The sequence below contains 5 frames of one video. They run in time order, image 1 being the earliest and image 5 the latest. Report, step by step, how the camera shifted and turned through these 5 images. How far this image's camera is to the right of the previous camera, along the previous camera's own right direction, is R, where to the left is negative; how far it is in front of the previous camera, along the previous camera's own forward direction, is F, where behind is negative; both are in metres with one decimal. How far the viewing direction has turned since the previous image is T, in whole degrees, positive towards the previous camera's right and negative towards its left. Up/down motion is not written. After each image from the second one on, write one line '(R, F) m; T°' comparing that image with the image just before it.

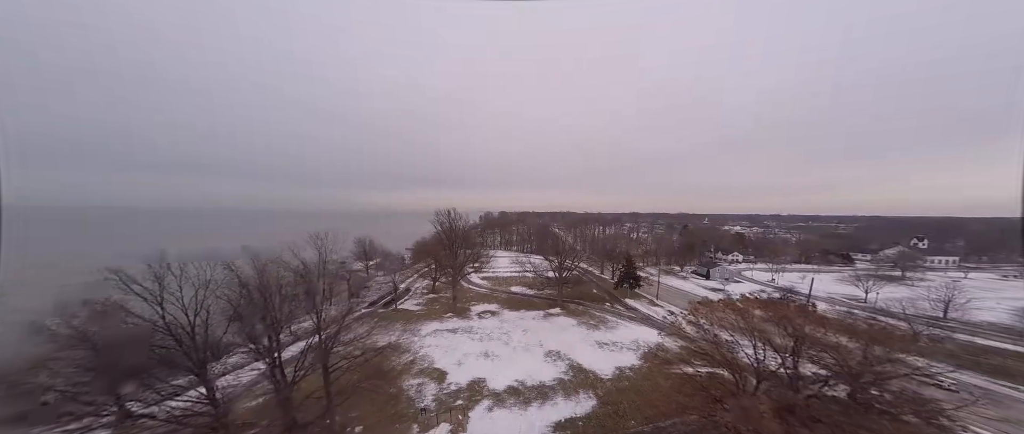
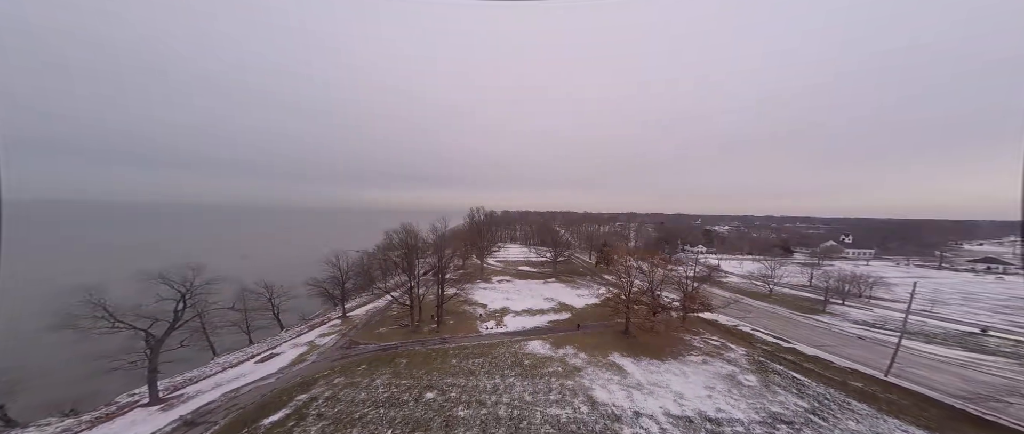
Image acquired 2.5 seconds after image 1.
(-1.2, -10.2) m; 0°
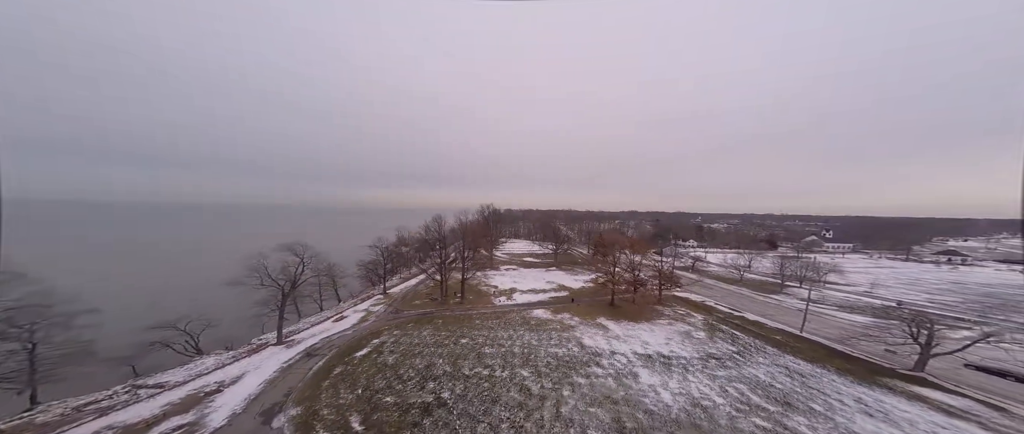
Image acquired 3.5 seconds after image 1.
(-0.6, -4.5) m; 0°
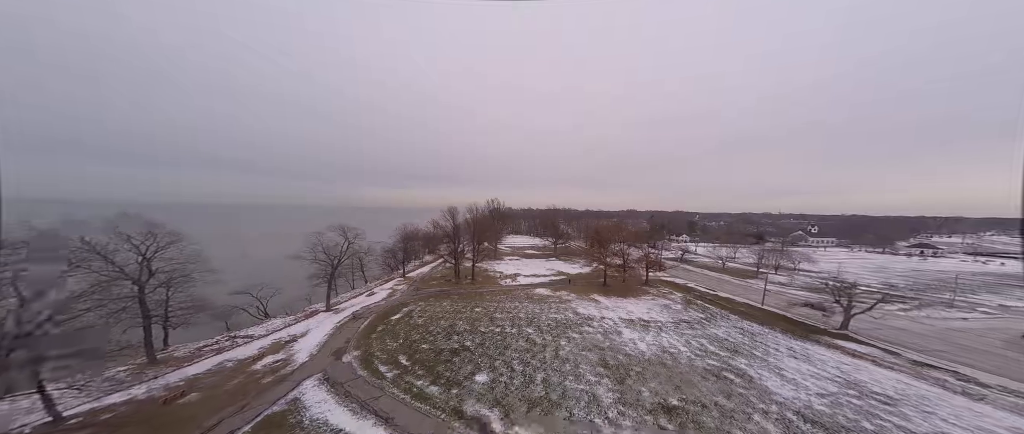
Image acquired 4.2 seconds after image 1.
(-0.5, -3.3) m; 0°
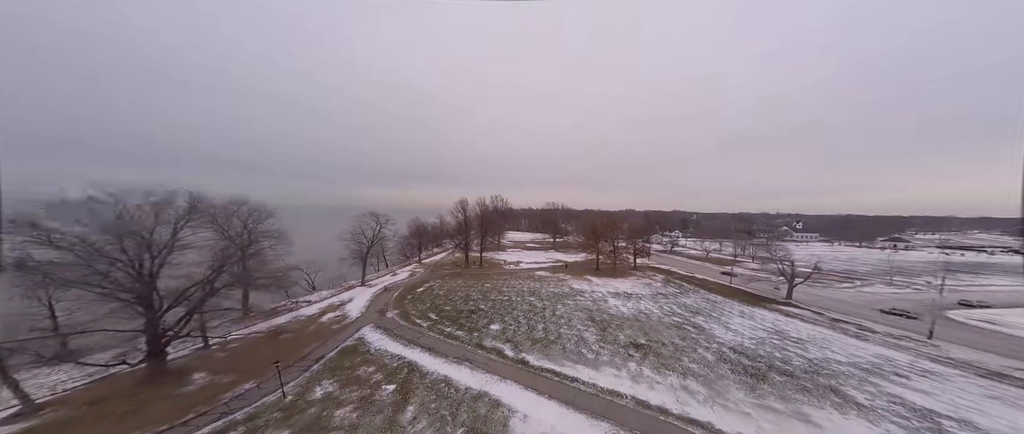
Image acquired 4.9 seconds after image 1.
(-0.4, -3.7) m; 0°
